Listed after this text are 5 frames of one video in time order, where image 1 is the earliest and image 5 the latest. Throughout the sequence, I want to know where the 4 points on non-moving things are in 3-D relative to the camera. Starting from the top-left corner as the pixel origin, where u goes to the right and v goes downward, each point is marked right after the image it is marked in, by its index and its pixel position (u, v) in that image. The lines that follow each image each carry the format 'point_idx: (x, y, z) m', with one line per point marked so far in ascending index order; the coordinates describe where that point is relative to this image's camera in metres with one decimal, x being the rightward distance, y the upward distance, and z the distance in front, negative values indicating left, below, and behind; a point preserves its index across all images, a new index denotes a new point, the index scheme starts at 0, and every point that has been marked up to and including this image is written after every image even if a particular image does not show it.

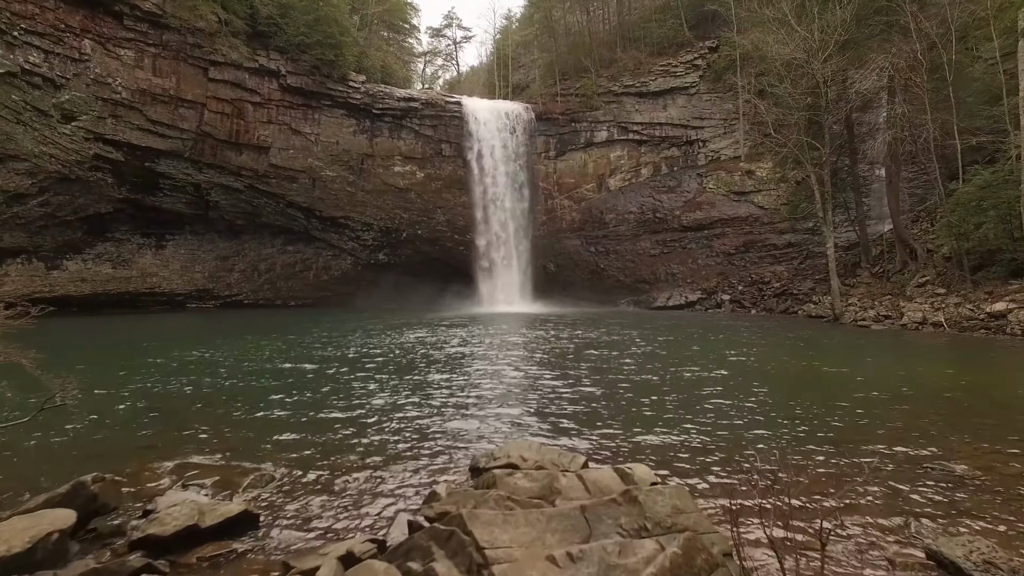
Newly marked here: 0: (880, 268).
0: (+11.6, +0.6, +16.9) m
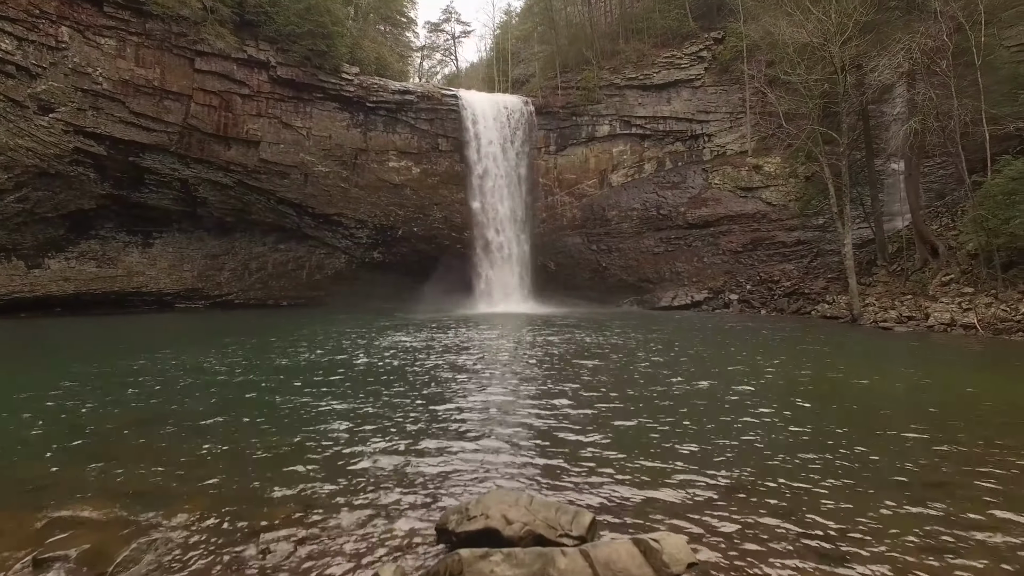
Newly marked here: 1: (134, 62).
0: (+11.6, +0.7, +16.0) m
1: (-13.7, +8.2, +19.3) m
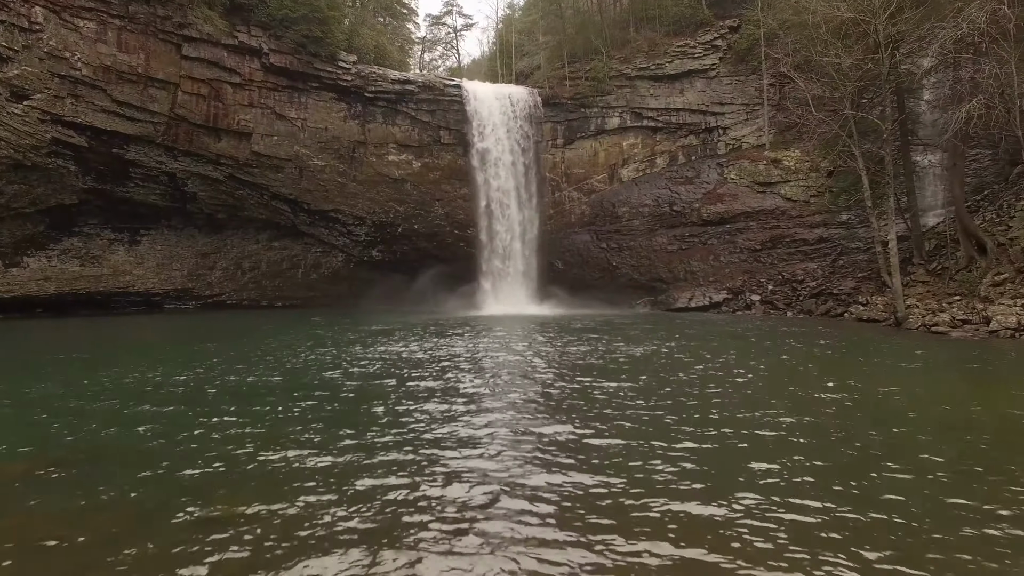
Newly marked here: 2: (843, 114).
0: (+11.8, +0.7, +14.8) m
1: (-13.5, +8.2, +18.1) m
2: (+9.3, +4.9, +15.0) m
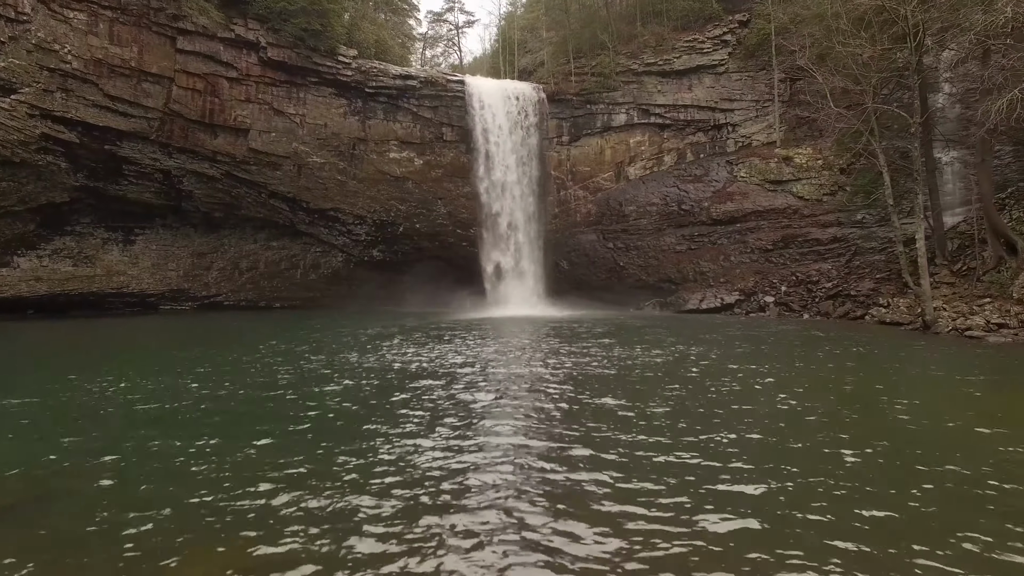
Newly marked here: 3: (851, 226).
0: (+12.0, +0.6, +14.2) m
1: (-13.3, +8.2, +17.5) m
2: (+9.5, +4.9, +14.4) m
3: (+12.4, +2.3, +19.5) m
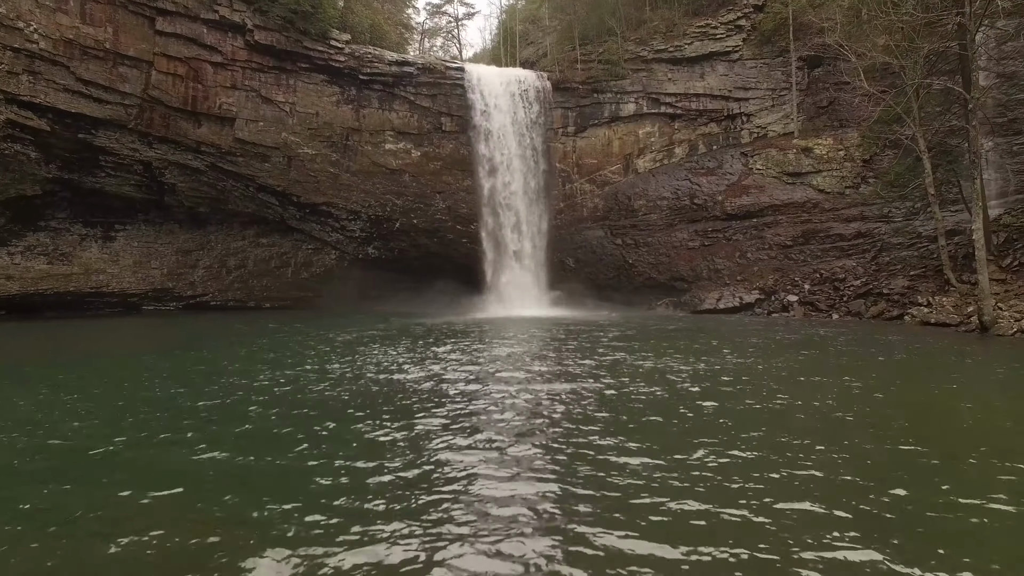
0: (+12.1, +0.7, +12.9) m
1: (-13.2, +8.2, +16.3) m
2: (+9.6, +4.9, +13.1) m
3: (+12.6, +2.3, +18.2) m
